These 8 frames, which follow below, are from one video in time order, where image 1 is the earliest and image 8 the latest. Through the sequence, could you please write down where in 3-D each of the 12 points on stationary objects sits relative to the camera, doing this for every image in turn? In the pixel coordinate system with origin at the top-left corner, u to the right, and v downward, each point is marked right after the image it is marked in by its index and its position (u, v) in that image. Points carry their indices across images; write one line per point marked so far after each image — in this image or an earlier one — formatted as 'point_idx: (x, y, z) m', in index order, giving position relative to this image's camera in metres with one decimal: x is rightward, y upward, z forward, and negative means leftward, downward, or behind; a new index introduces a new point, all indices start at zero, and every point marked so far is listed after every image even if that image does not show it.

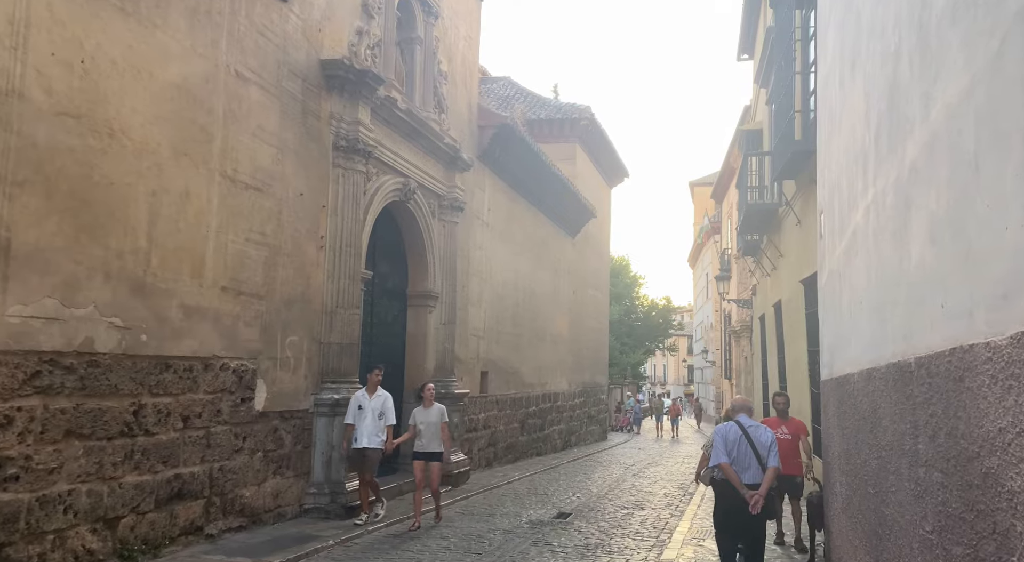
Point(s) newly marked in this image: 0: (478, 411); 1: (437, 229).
0: (-0.6, -2.2, +13.5) m
1: (-1.1, +0.8, +11.8) m
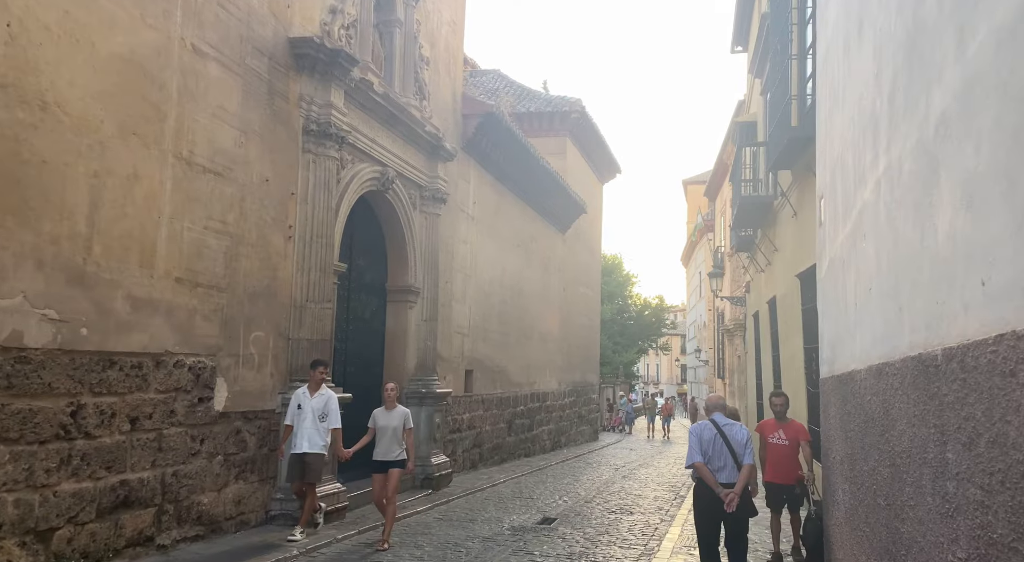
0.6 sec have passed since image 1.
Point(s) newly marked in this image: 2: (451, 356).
0: (-0.8, -2.1, +13.1) m
1: (-1.3, +0.8, +11.3) m
2: (-1.0, -1.2, +12.7) m
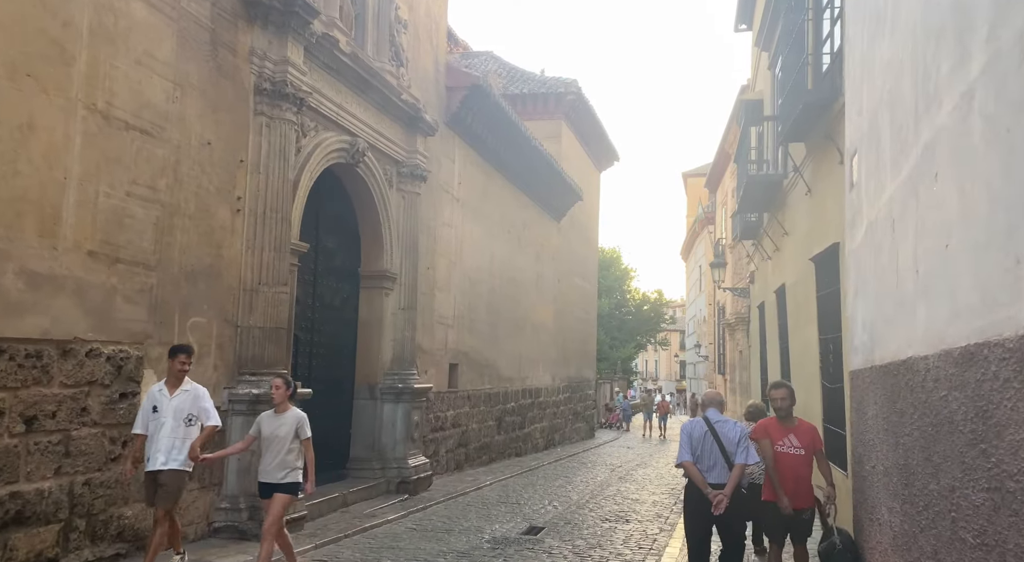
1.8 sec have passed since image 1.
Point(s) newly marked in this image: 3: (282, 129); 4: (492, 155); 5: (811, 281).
0: (-1.0, -1.9, +12.1) m
1: (-1.5, +1.0, +10.3) m
2: (-1.2, -1.0, +11.7) m
3: (-2.2, +1.4, +7.6) m
4: (-0.4, +2.3, +14.2) m
5: (+3.6, 0.0, +9.6) m
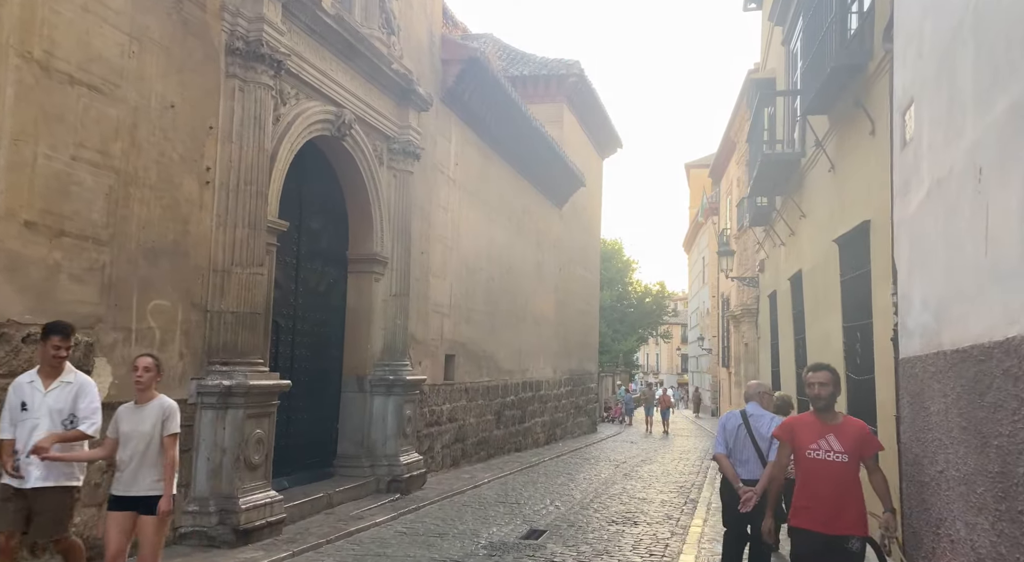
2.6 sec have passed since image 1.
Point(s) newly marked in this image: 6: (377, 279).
0: (-1.0, -1.7, +11.4) m
1: (-1.5, +1.2, +9.6) m
2: (-1.2, -0.8, +11.0) m
3: (-2.2, +1.6, +6.9) m
4: (-0.4, +2.5, +13.4) m
5: (+3.6, +0.2, +8.9) m
6: (-1.6, 0.0, +9.4) m
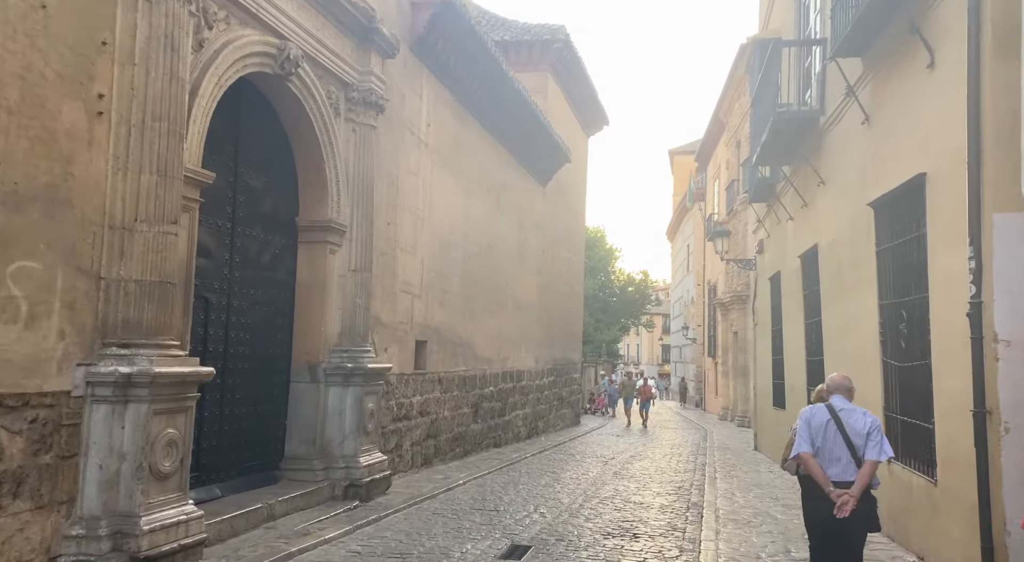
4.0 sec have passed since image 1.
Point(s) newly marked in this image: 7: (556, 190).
0: (-1.3, -1.4, +10.0) m
1: (-1.7, +1.5, +8.2) m
2: (-1.4, -0.5, +9.7) m
3: (-2.3, +1.9, +5.5) m
4: (-0.7, +2.8, +12.1) m
5: (+3.4, +0.4, +7.6) m
6: (-1.8, +0.3, +8.0) m
7: (+1.0, +2.1, +18.8) m
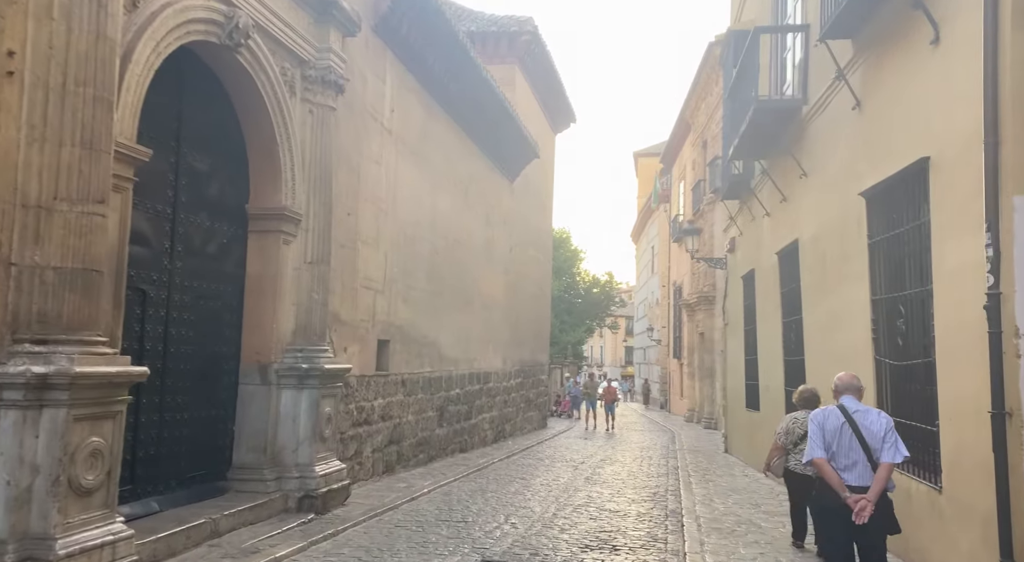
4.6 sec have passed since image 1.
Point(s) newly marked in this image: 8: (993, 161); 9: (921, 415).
0: (-1.6, -1.4, +9.4) m
1: (-2.0, +1.6, +7.5) m
2: (-1.8, -0.4, +9.0) m
3: (-2.5, +1.9, +4.8) m
4: (-1.1, +2.9, +11.5) m
5: (+3.1, +0.5, +7.2) m
6: (-2.1, +0.4, +7.4) m
7: (+0.3, +2.2, +18.3) m
8: (+2.8, +0.7, +4.6) m
9: (+3.0, -1.0, +5.9) m
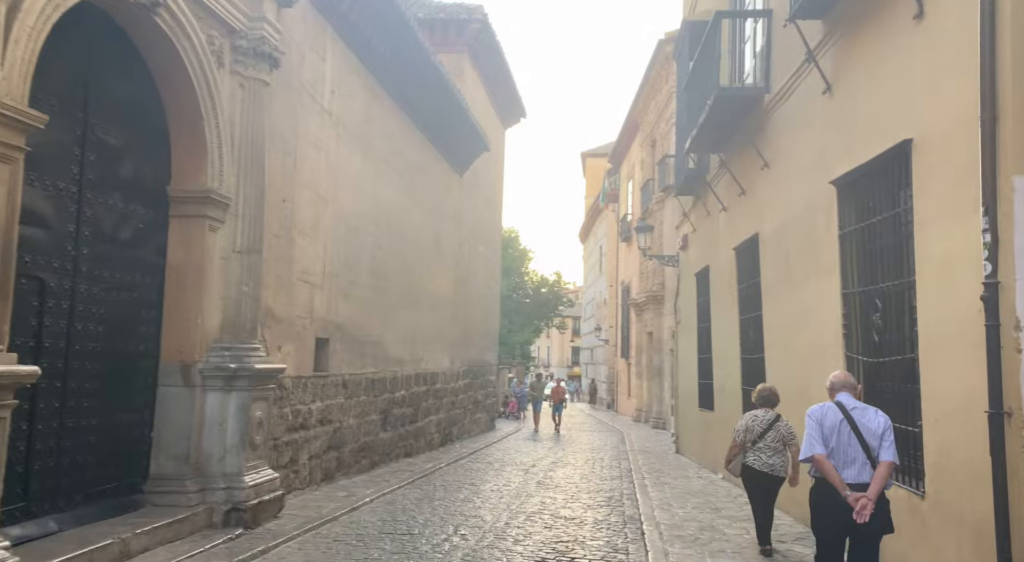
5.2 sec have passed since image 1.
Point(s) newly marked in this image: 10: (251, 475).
0: (-2.2, -1.3, +8.7) m
1: (-2.4, +1.7, +6.8) m
2: (-2.3, -0.4, +8.4) m
3: (-2.7, +2.0, +4.1) m
4: (-1.8, +2.9, +10.8) m
5: (+2.7, +0.5, +6.9) m
6: (-2.5, +0.5, +6.7) m
7: (-0.9, +2.2, +17.7) m
8: (+2.5, +0.7, +4.2) m
9: (+2.7, -0.9, +5.5) m
10: (-2.2, -1.6, +6.7) m
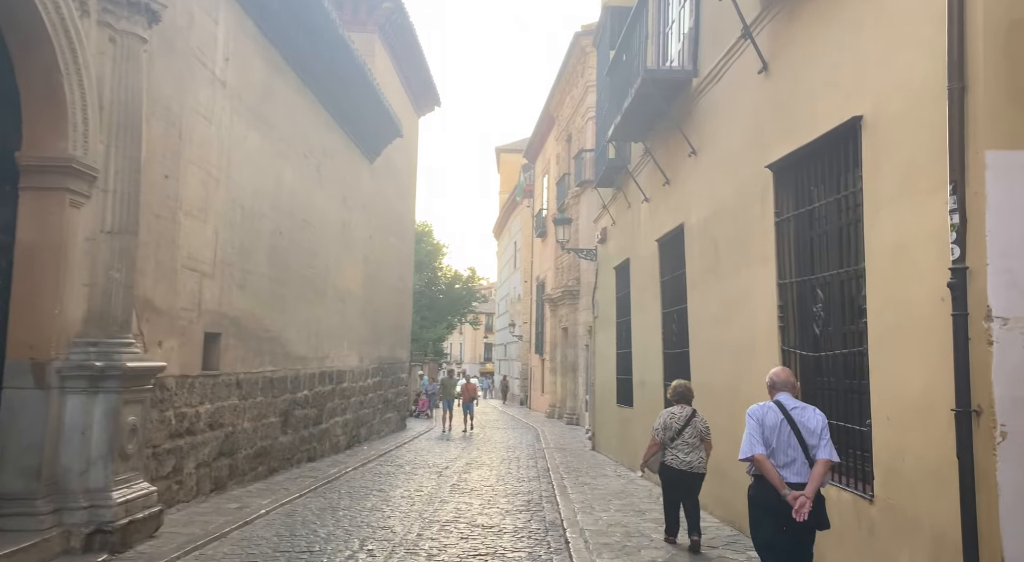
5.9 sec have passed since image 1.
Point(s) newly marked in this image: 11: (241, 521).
0: (-3.1, -1.2, +7.8) m
1: (-3.1, +1.8, +5.9) m
2: (-3.1, -0.2, +7.4) m
3: (-3.1, +2.1, +3.1) m
4: (-2.9, +3.1, +9.9) m
5: (+2.0, +0.6, +6.5) m
6: (-3.1, +0.6, +5.7) m
7: (-2.7, +2.4, +16.8) m
8: (+2.1, +0.8, +3.8) m
9: (+2.1, -0.9, +5.2) m
10: (-2.9, -1.5, +5.8) m
11: (-2.4, -2.1, +7.1) m
